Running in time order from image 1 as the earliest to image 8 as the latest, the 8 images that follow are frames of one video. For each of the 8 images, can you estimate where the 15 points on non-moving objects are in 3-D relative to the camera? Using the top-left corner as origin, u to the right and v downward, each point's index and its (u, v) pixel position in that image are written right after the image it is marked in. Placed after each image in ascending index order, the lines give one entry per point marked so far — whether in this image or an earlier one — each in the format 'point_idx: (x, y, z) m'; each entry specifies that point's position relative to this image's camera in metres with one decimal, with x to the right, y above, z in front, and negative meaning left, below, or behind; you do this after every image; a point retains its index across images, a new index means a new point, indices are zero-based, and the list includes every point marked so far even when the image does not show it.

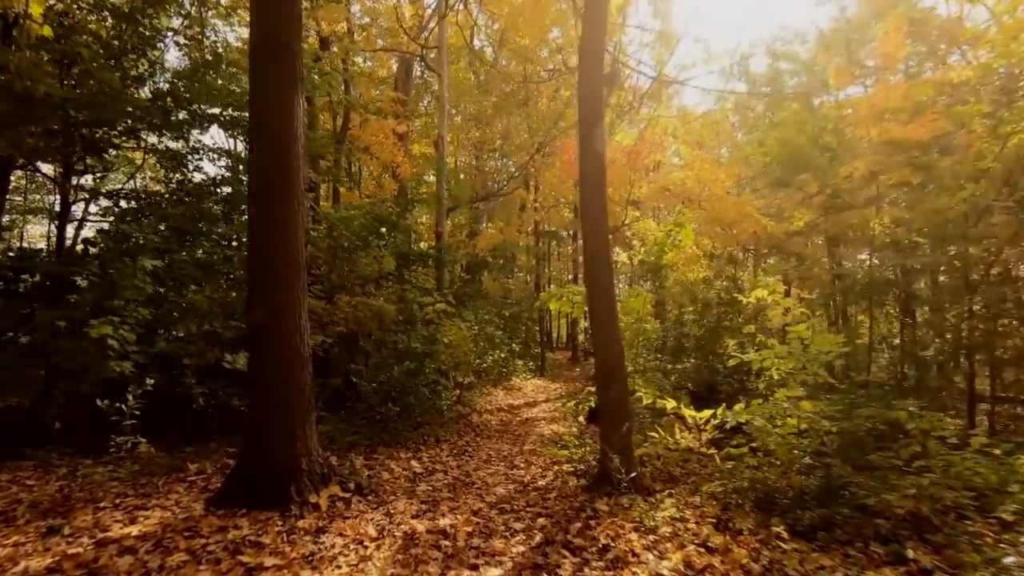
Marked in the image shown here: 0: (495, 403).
0: (-0.4, -2.6, +11.7) m
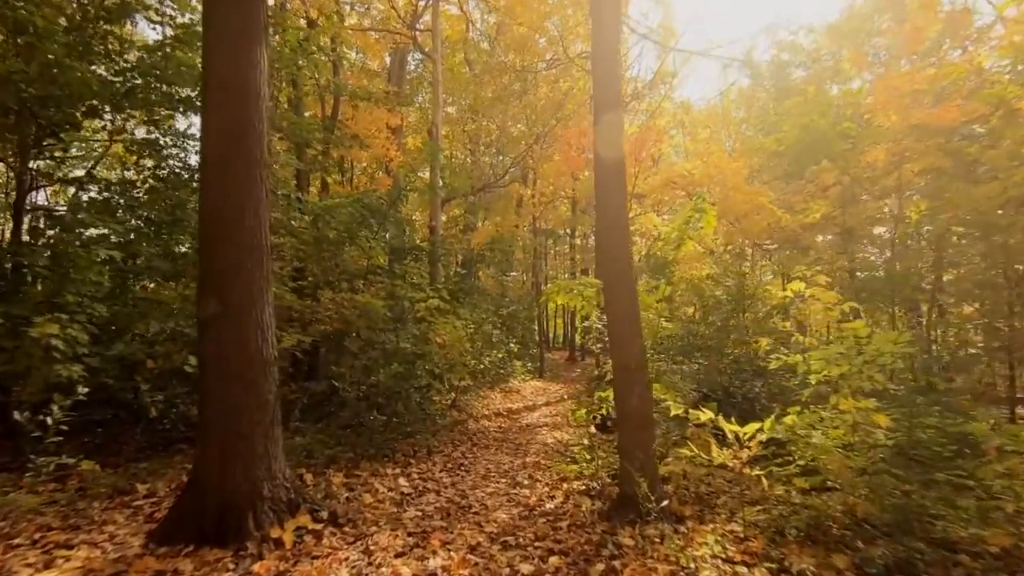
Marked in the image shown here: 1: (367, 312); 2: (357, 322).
0: (-0.4, -2.5, +10.9) m
1: (-2.1, -0.4, +7.5) m
2: (-2.2, -0.5, +7.3) m
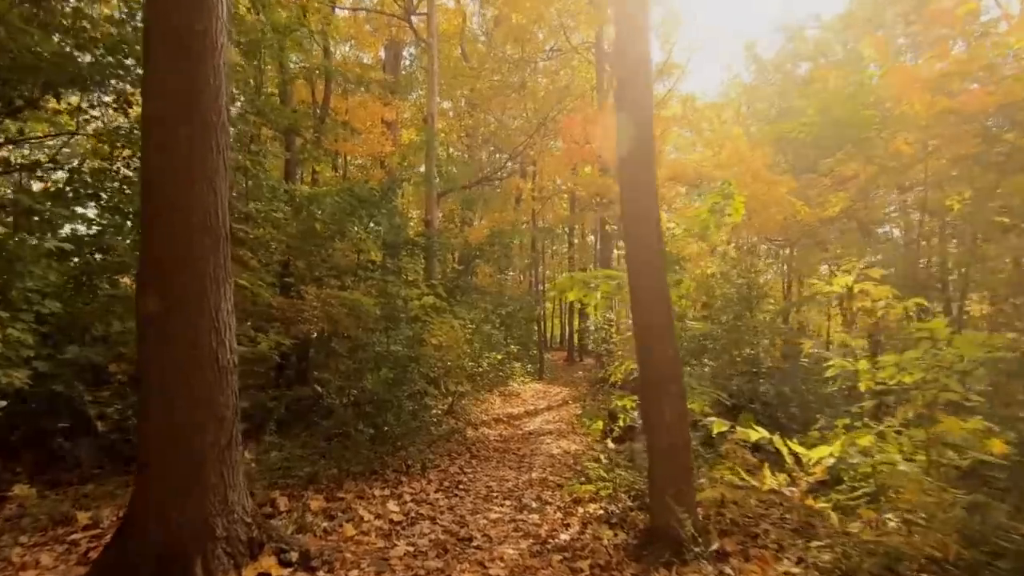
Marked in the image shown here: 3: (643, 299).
0: (-0.4, -2.5, +10.2) m
1: (-2.0, -0.3, +6.8) m
2: (-2.1, -0.4, +6.6) m
3: (+1.0, -0.1, +3.7) m
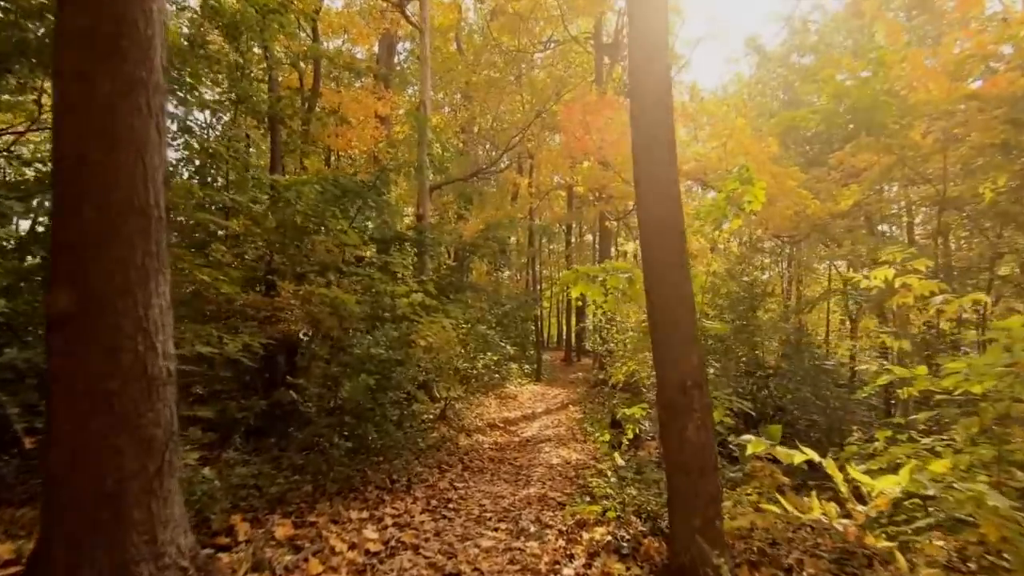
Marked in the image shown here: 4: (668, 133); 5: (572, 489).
0: (-0.5, -2.4, +9.7) m
1: (-2.1, -0.3, +6.2) m
2: (-2.2, -0.4, +6.1) m
3: (+0.9, -0.1, +3.1) m
4: (+1.0, +1.0, +3.3) m
5: (+0.6, -2.1, +5.3) m
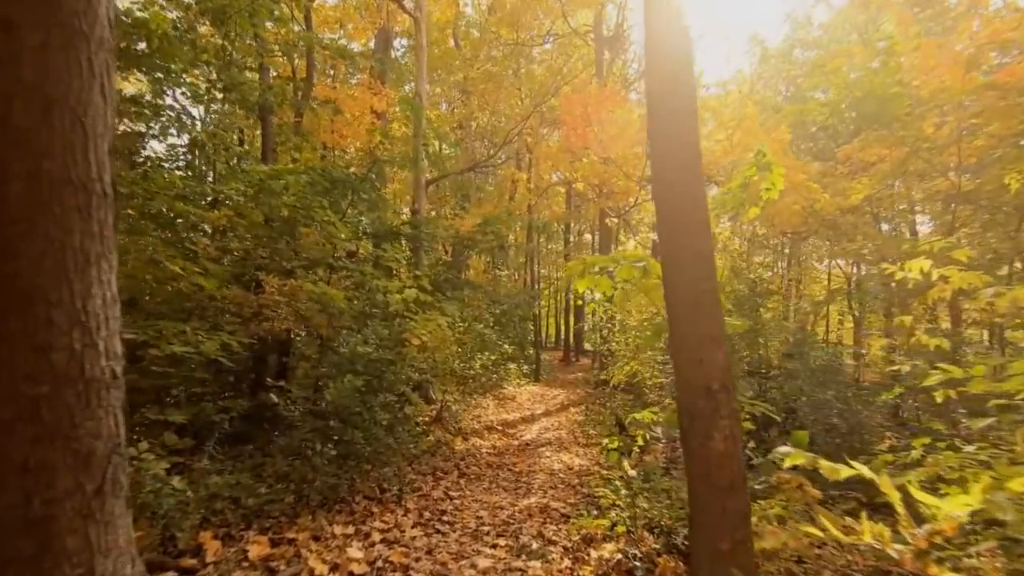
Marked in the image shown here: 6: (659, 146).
0: (-0.5, -2.4, +9.3) m
1: (-2.1, -0.2, +5.8) m
2: (-2.2, -0.3, +5.7) m
3: (+0.9, 0.0, +2.8) m
4: (+1.0, +1.0, +2.9) m
5: (+0.6, -2.0, +5.0) m
6: (+0.8, +0.8, +2.9) m
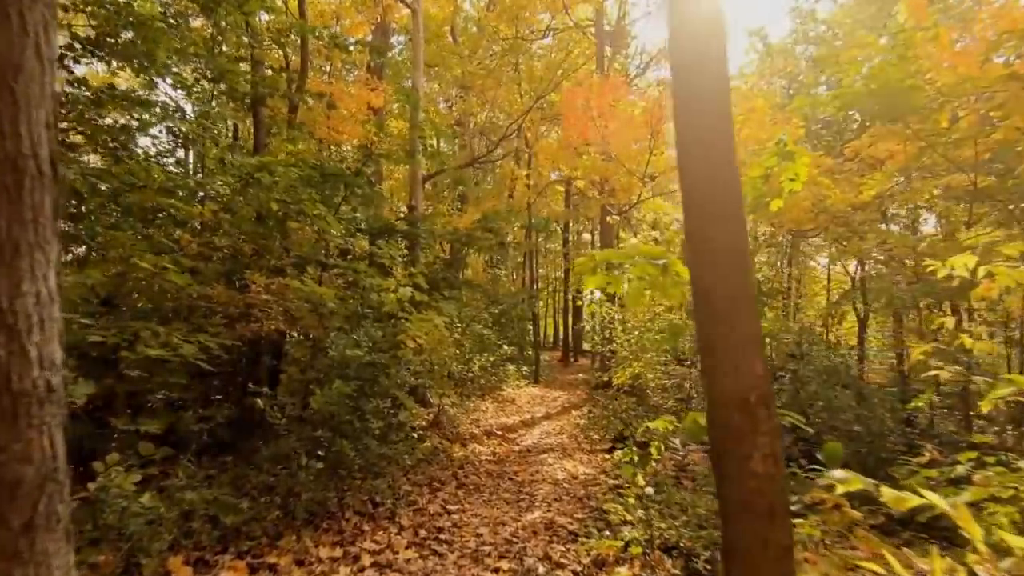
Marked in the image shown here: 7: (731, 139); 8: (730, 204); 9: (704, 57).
0: (-0.5, -2.4, +9.0) m
1: (-2.1, -0.2, +5.5) m
2: (-2.2, -0.3, +5.3) m
3: (+1.0, 0.0, +2.4) m
4: (+1.0, +1.0, +2.6) m
5: (+0.6, -2.0, +4.6) m
6: (+0.9, +0.8, +2.6) m
7: (+1.1, +0.7, +2.5) m
8: (+1.0, +0.4, +2.5) m
9: (+0.9, +1.1, +2.5) m
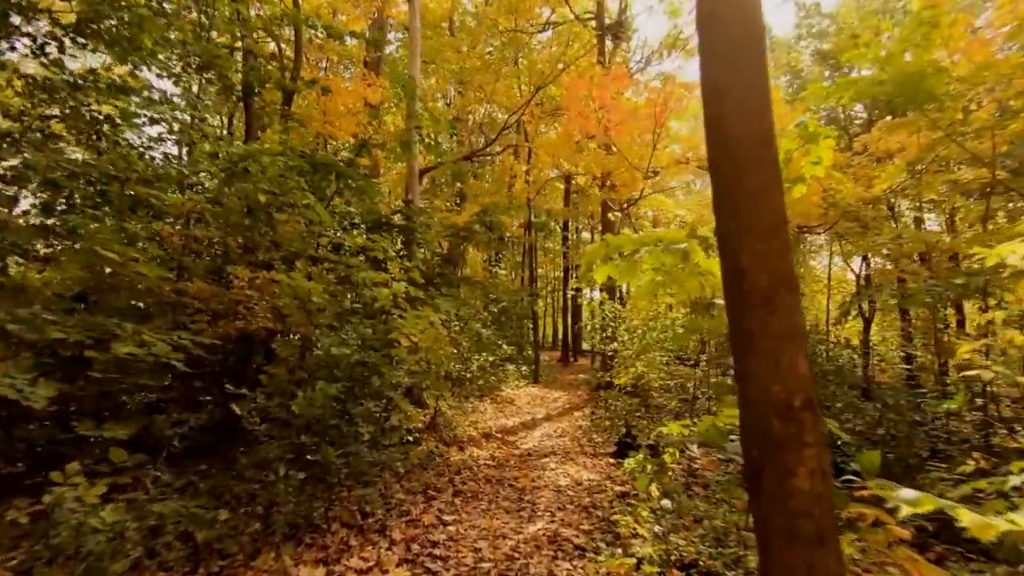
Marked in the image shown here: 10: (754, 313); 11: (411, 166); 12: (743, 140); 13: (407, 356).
0: (-0.5, -2.3, +8.6) m
1: (-2.1, -0.1, +5.1) m
2: (-2.2, -0.3, +5.0) m
3: (+1.0, 0.0, +2.1) m
4: (+1.0, +1.1, +2.2) m
5: (+0.6, -2.0, +4.3) m
6: (+0.9, +0.9, +2.2) m
7: (+1.1, +0.8, +2.2) m
8: (+1.1, +0.5, +2.2) m
9: (+1.0, +1.2, +2.2) m
10: (+1.0, -0.1, +2.1) m
11: (-2.1, +2.5, +10.4) m
12: (+1.0, +0.6, +2.2) m
13: (-1.2, -0.8, +6.1) m
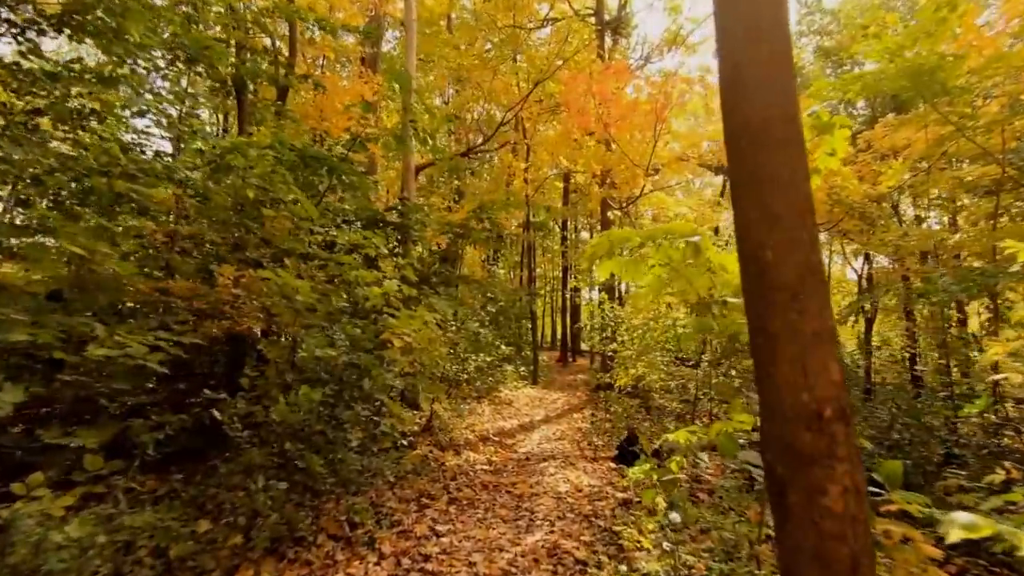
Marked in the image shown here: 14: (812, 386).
0: (-0.5, -2.3, +8.4) m
1: (-2.1, -0.1, +4.9) m
2: (-2.2, -0.2, +4.8) m
3: (+1.0, +0.1, +1.9) m
4: (+1.0, +1.1, +2.0) m
5: (+0.6, -2.0, +4.1) m
6: (+0.9, +0.9, +2.0) m
7: (+1.1, +0.8, +2.0) m
8: (+1.0, +0.5, +1.9) m
9: (+0.9, +1.2, +2.0) m
10: (+1.0, -0.1, +1.9) m
11: (-2.1, +2.6, +10.2) m
12: (+0.9, +0.6, +2.0) m
13: (-1.3, -0.8, +5.9) m
14: (+1.1, -0.3, +1.8) m
